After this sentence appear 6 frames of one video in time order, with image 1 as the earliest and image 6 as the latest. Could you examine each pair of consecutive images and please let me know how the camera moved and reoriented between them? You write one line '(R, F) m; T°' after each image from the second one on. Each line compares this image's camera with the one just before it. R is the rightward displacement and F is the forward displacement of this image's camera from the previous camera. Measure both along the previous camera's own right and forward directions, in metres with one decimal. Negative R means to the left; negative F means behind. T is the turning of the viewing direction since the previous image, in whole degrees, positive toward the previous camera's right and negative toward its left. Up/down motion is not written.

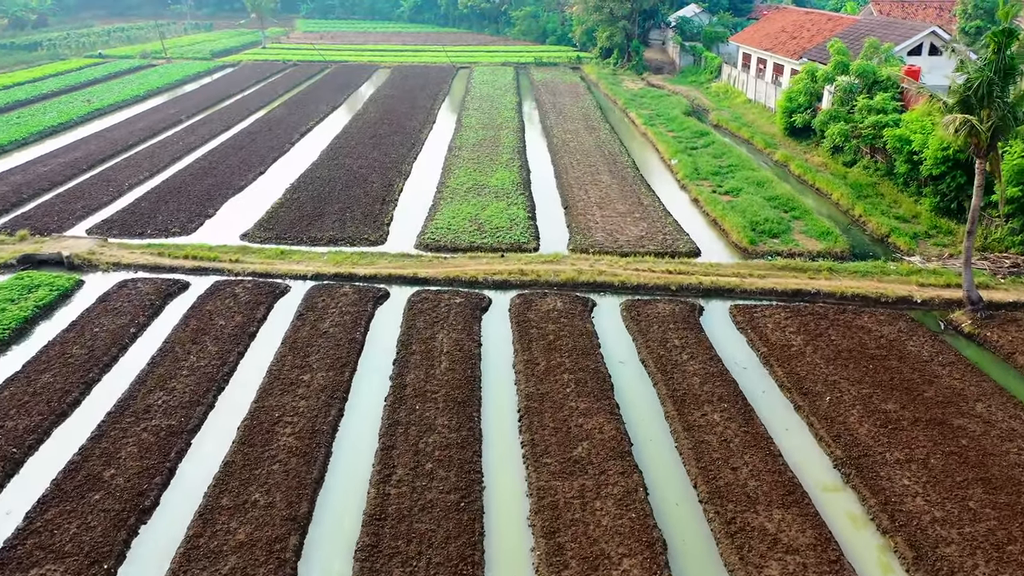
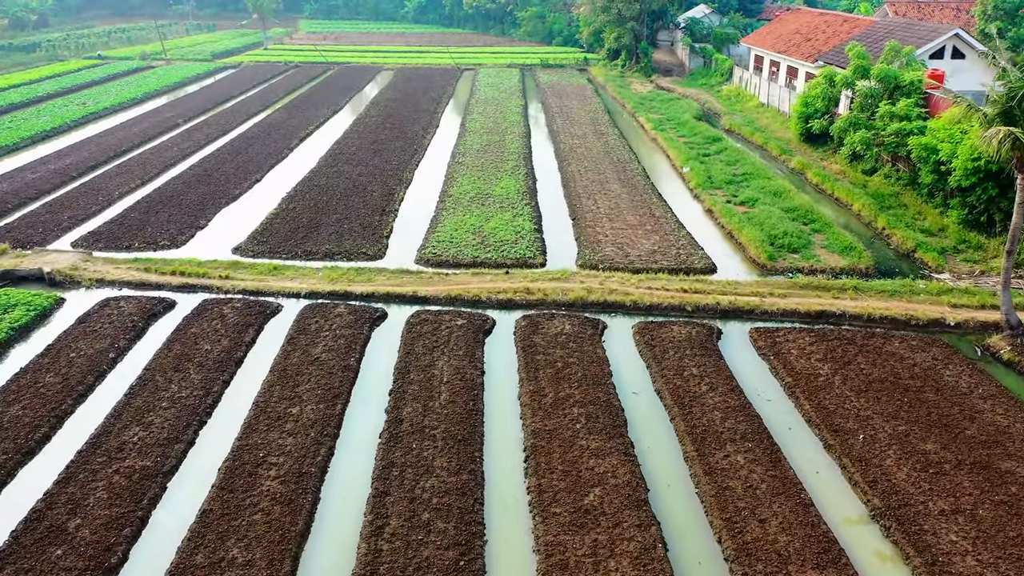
(0.0, +0.8) m; 0°
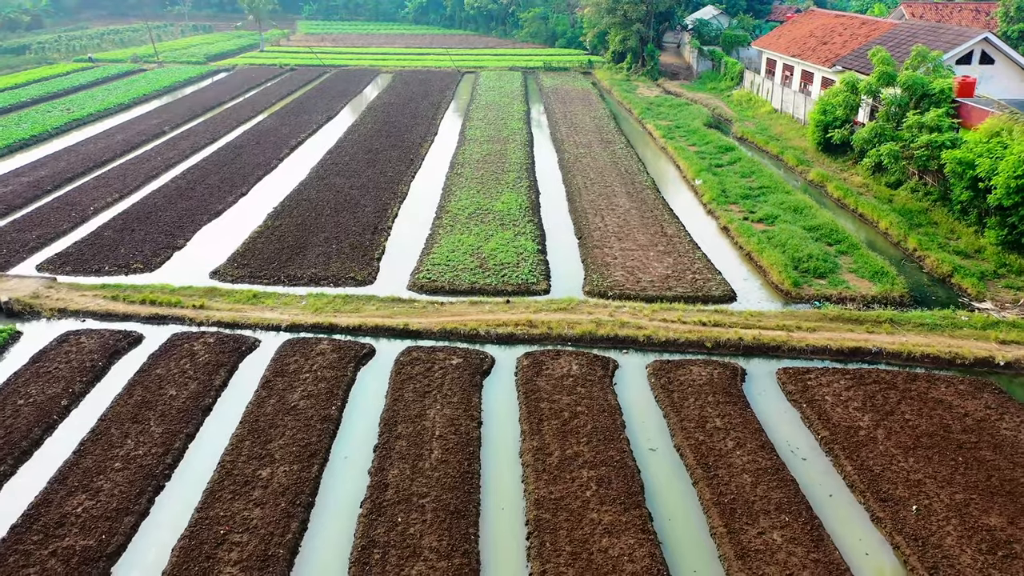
(0.0, +1.2) m; 0°
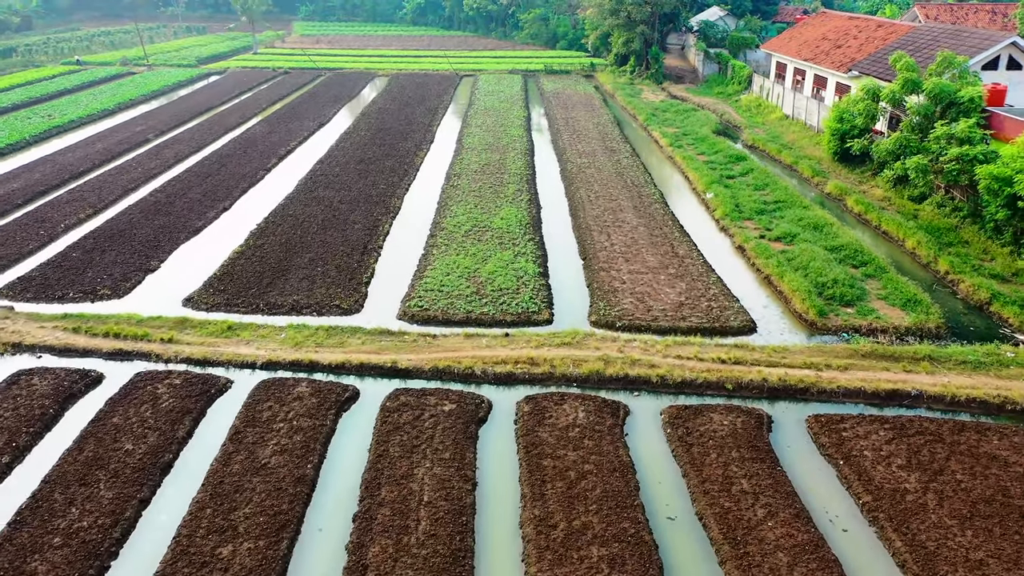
(0.0, +1.2) m; 0°
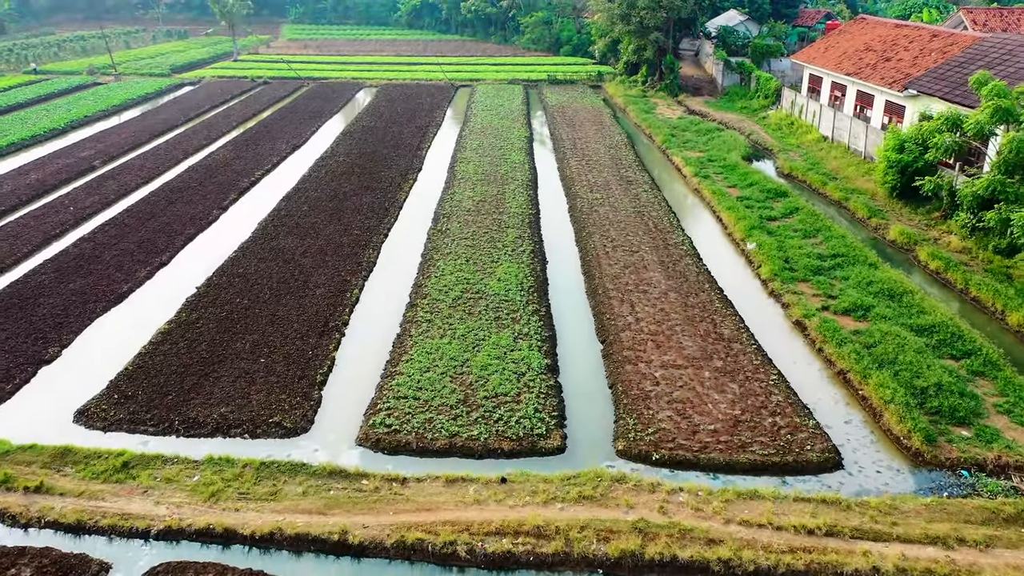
(0.0, +3.3) m; 0°
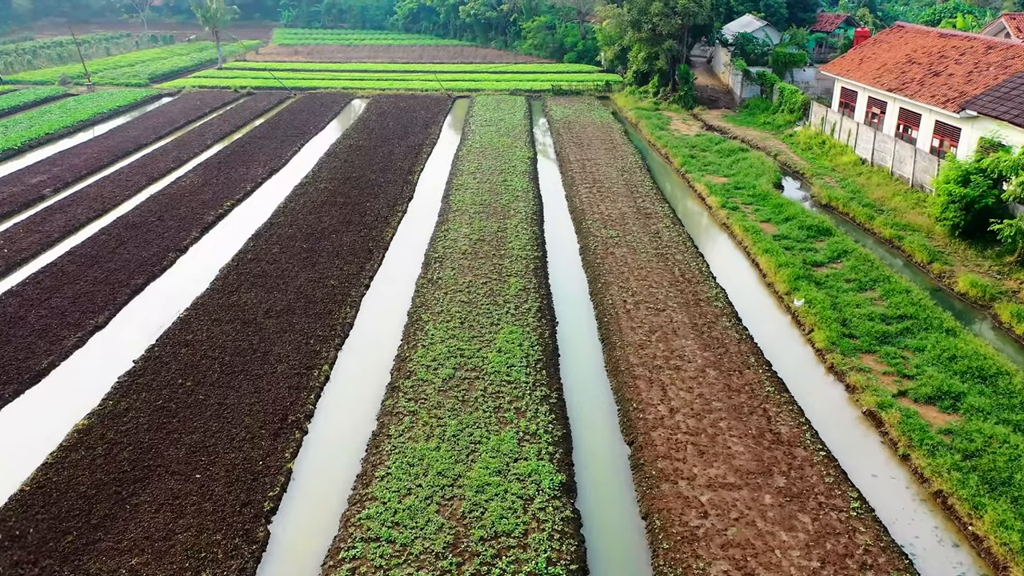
(0.0, +2.5) m; 0°
